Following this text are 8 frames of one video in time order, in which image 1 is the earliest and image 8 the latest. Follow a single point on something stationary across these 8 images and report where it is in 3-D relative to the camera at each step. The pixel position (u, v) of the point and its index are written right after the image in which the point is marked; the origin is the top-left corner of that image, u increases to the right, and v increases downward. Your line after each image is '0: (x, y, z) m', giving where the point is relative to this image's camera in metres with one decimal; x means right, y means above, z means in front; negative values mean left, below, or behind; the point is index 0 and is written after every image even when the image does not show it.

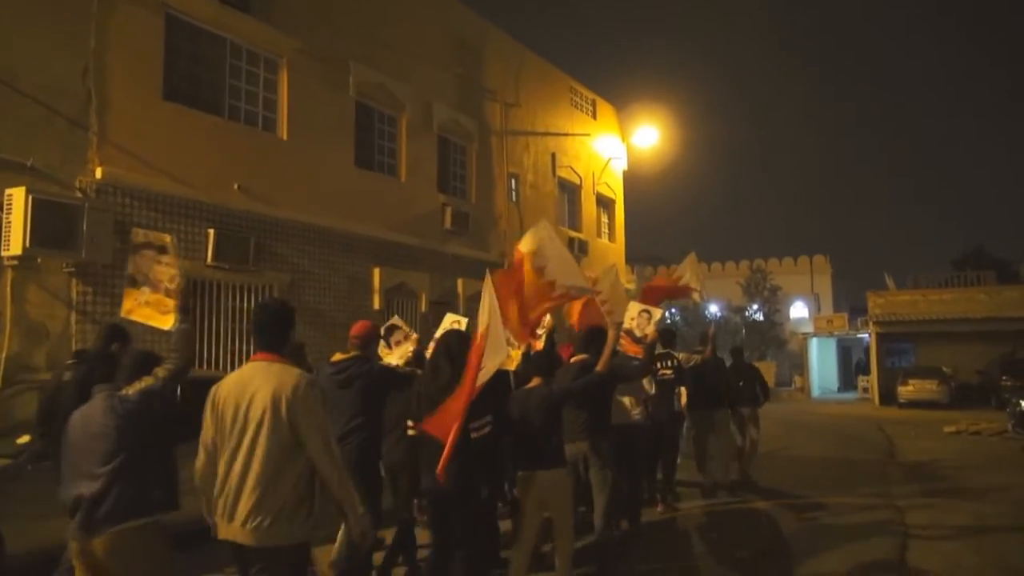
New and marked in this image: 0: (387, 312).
0: (-2.1, -0.4, +14.4) m
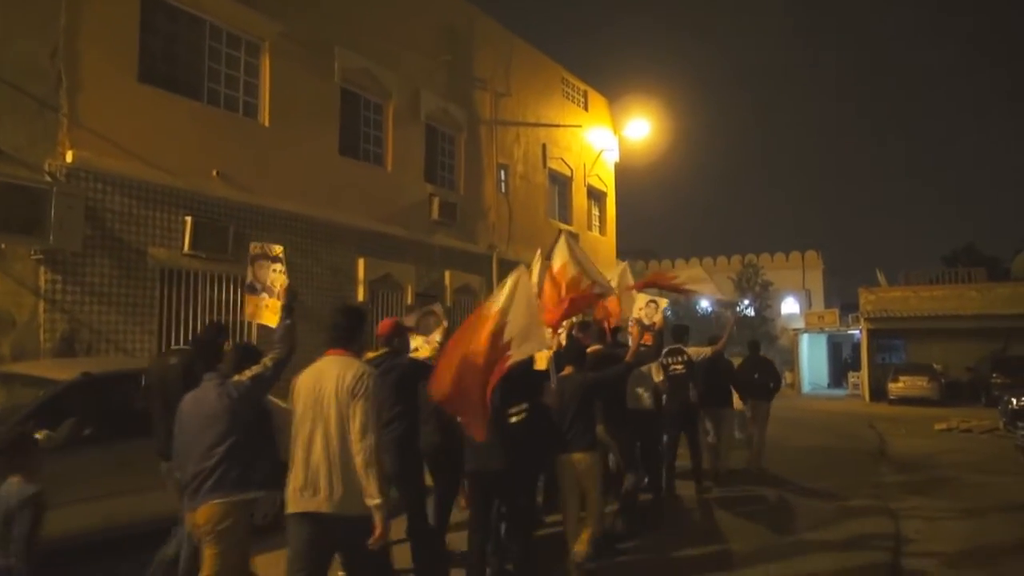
0: (-2.3, -0.3, +14.1) m
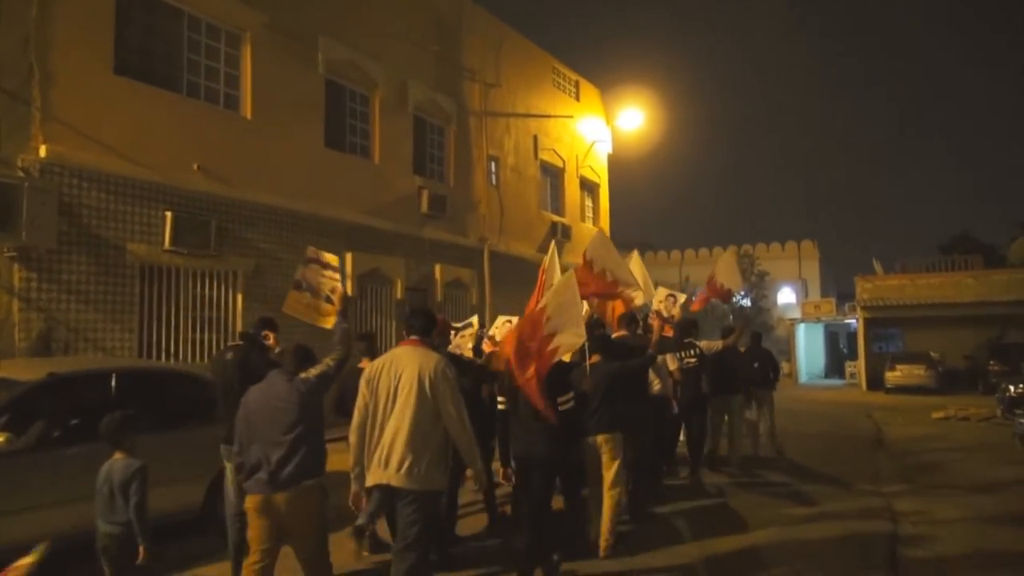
0: (-2.4, -0.2, +13.8) m
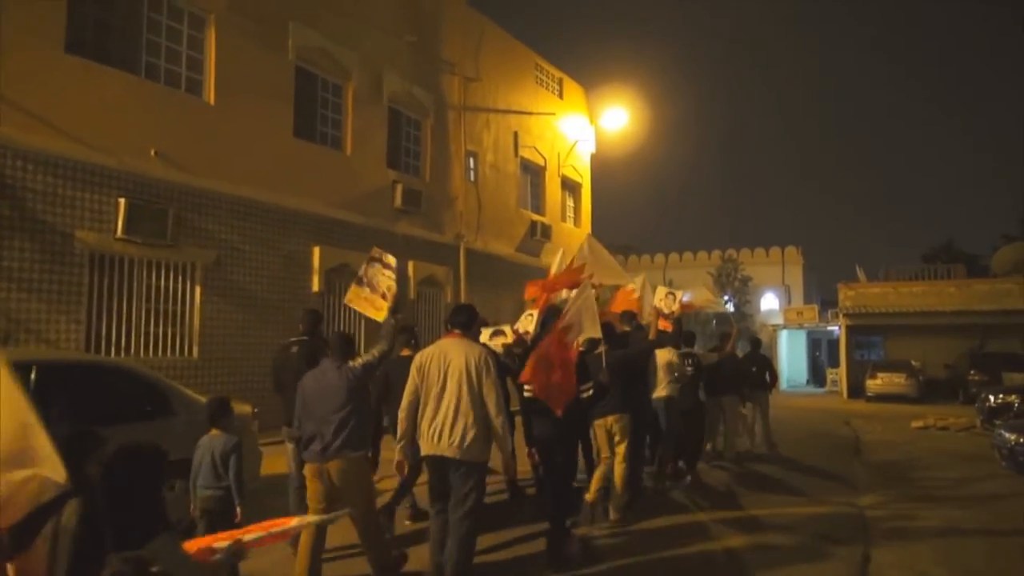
0: (-2.8, -0.1, +13.4) m
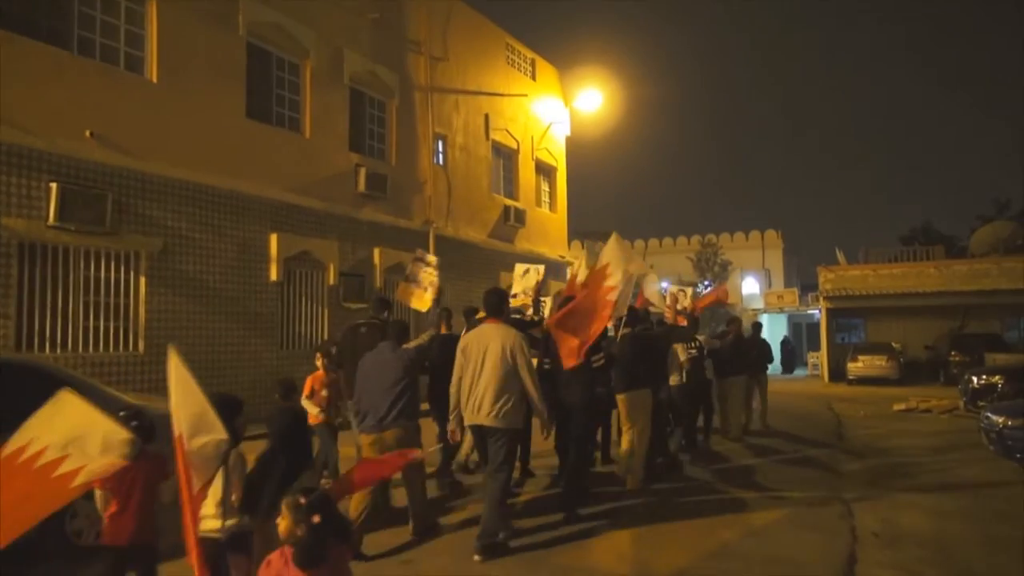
0: (-3.3, 0.0, +12.8) m
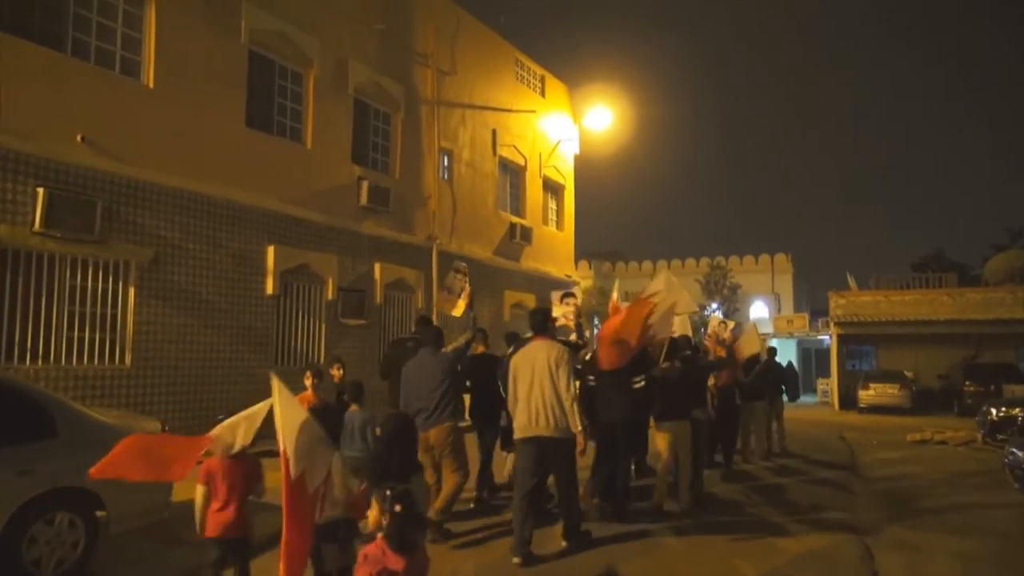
0: (-3.2, -0.2, +12.4) m
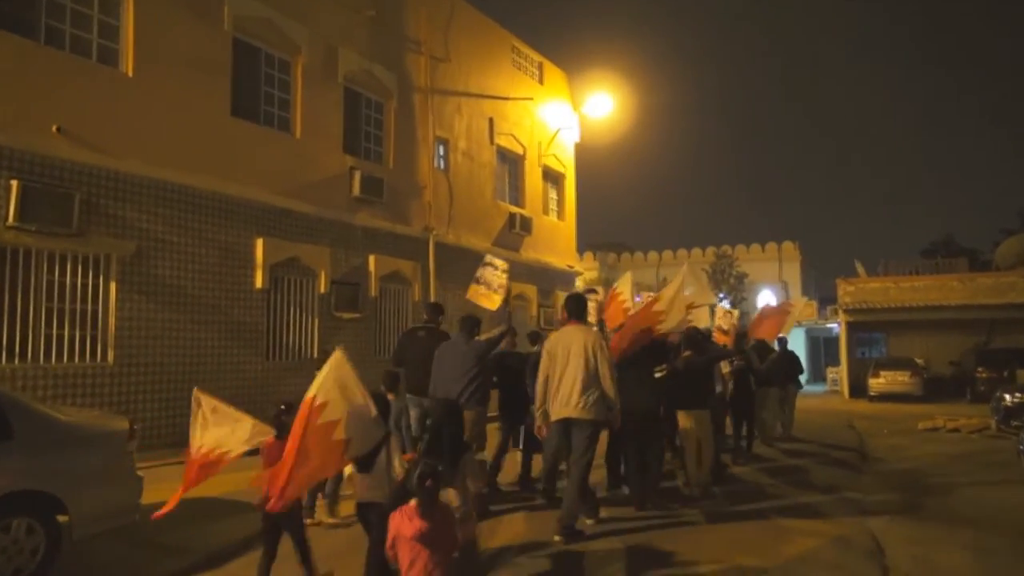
0: (-3.3, -0.1, +12.1) m
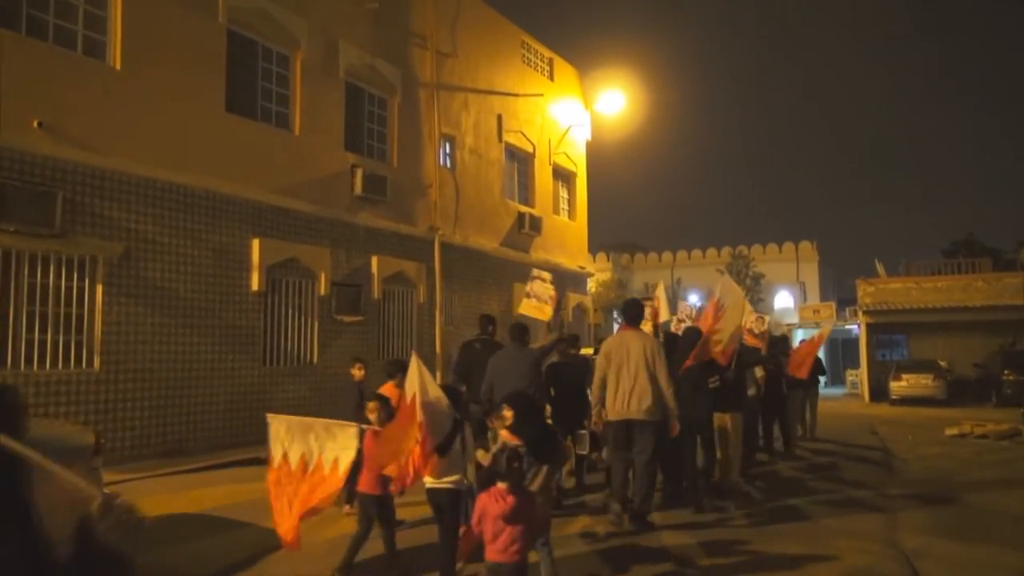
0: (-3.2, -0.1, +11.6) m
